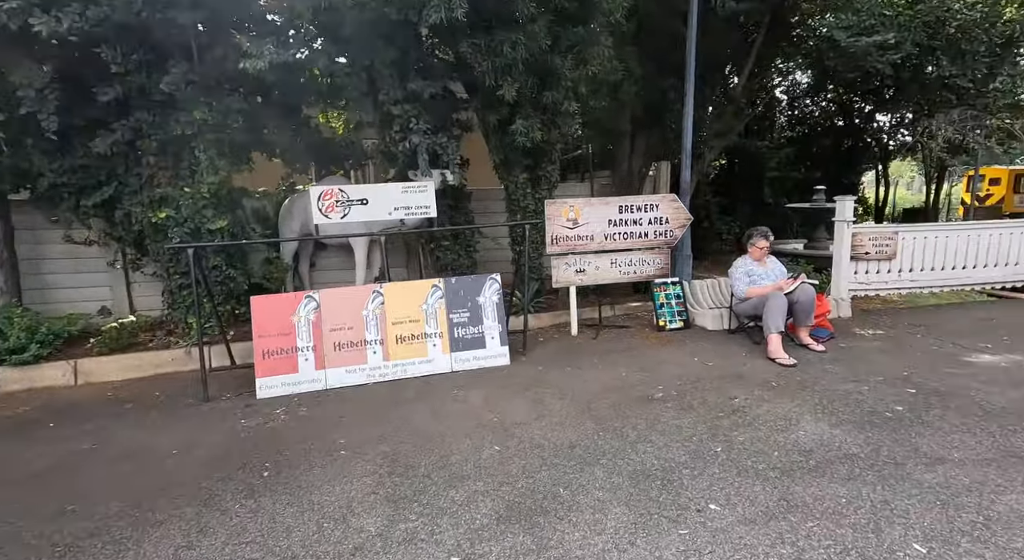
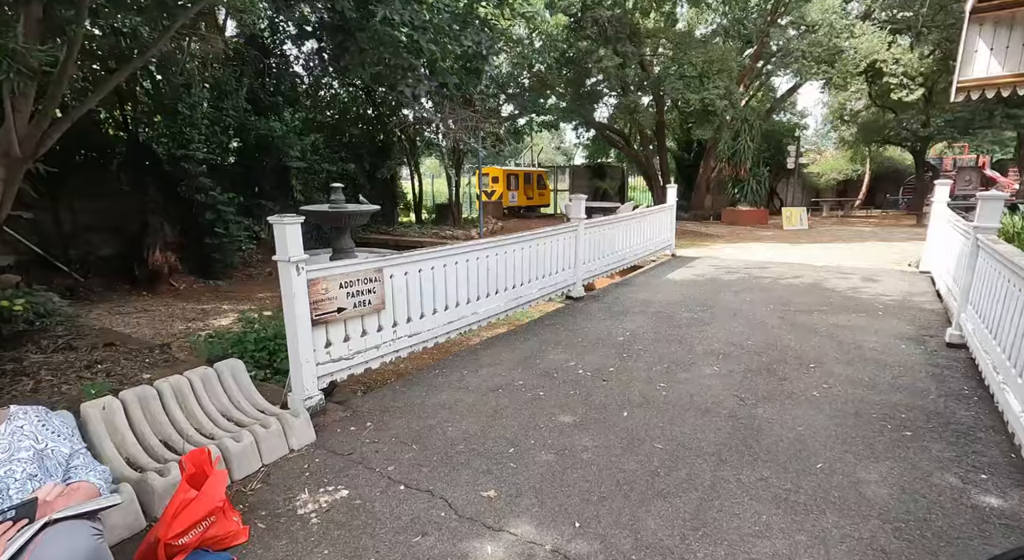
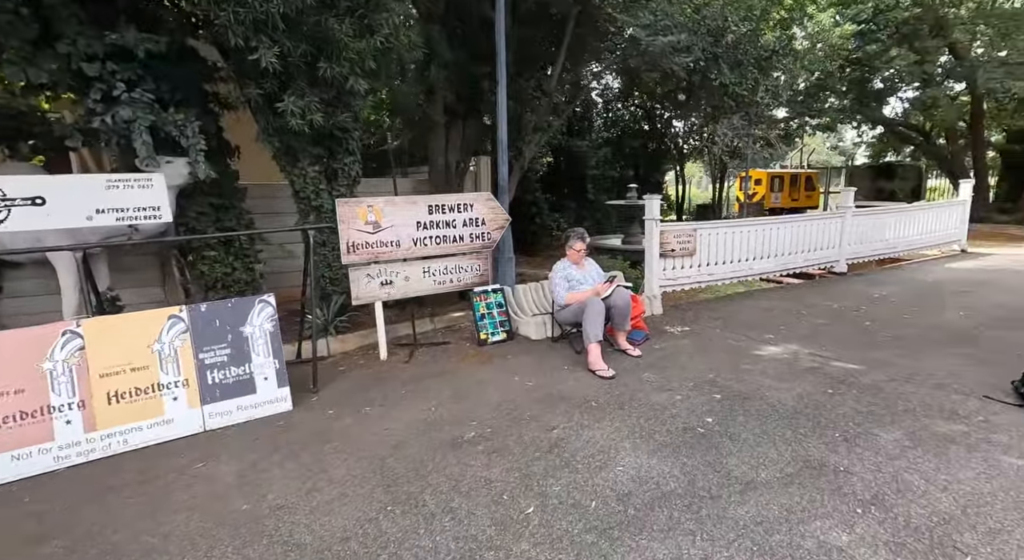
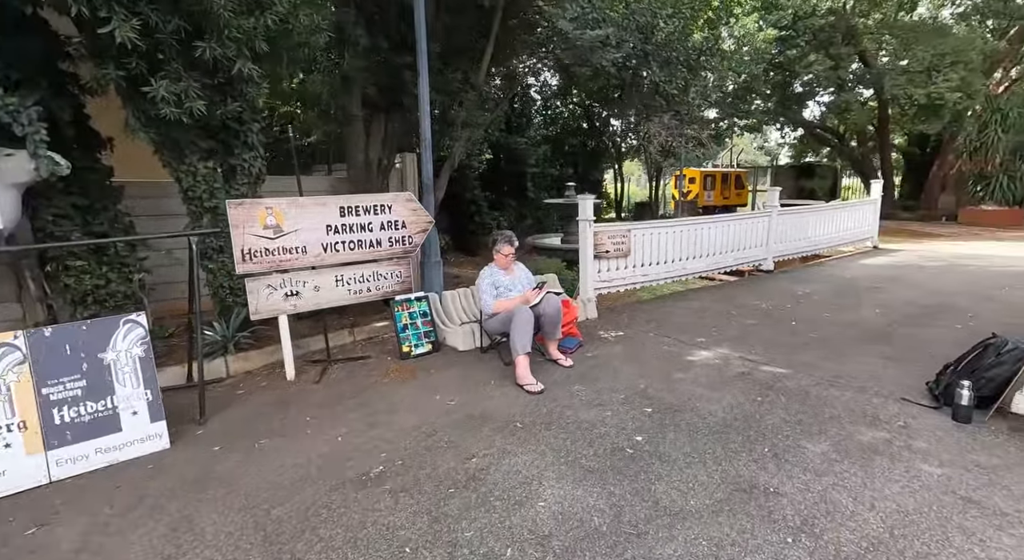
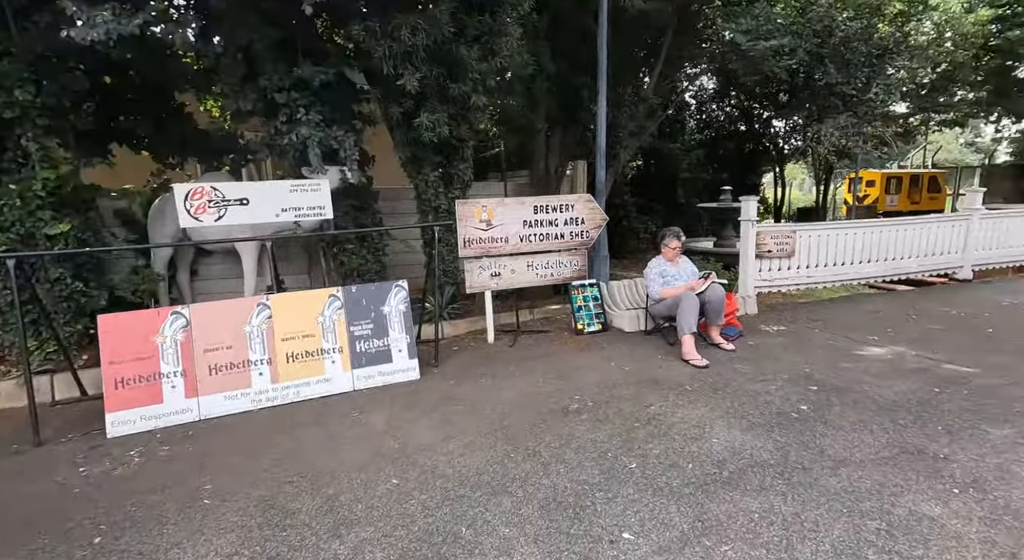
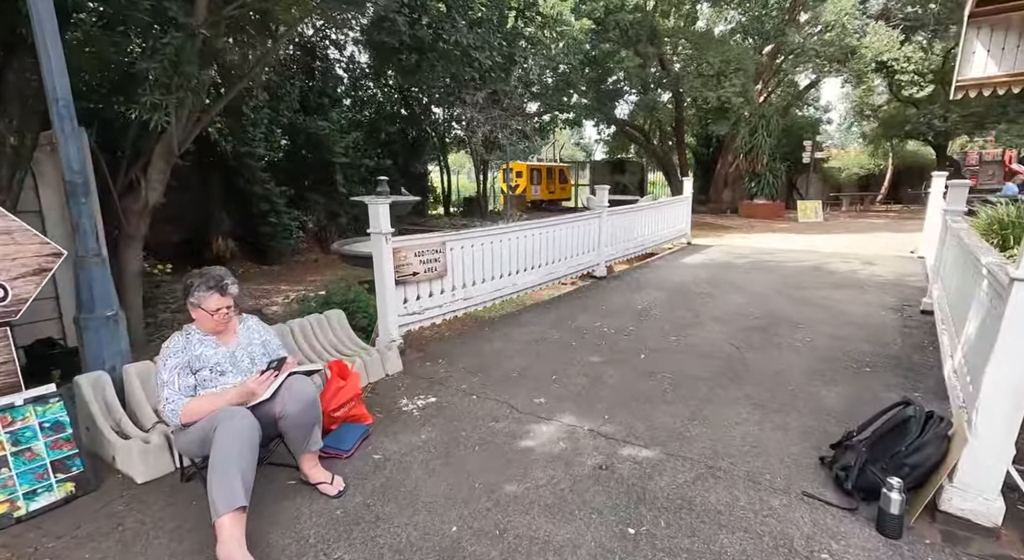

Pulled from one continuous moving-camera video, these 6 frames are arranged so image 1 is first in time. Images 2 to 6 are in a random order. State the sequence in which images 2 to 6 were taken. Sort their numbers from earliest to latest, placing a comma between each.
5, 3, 4, 6, 2
